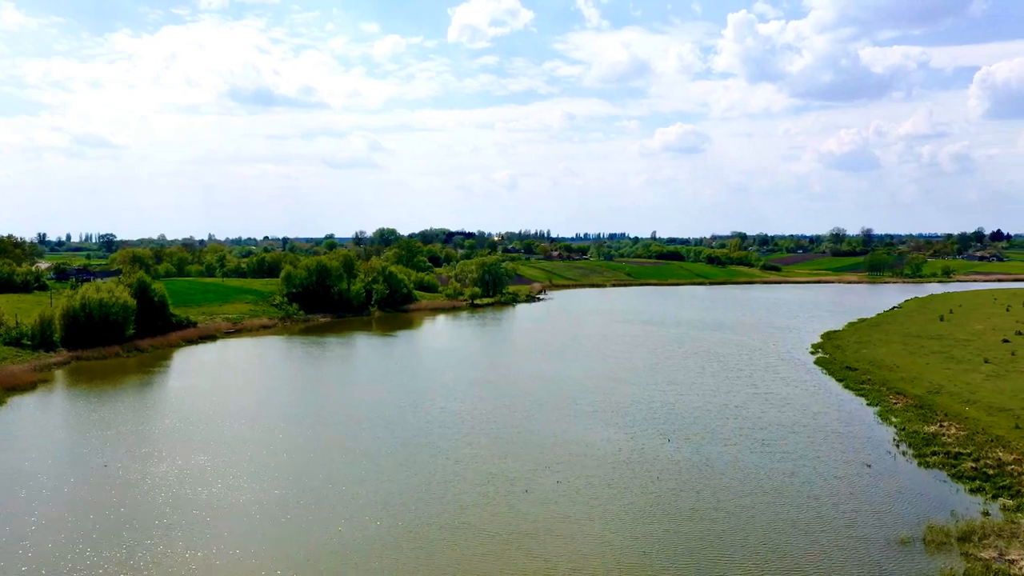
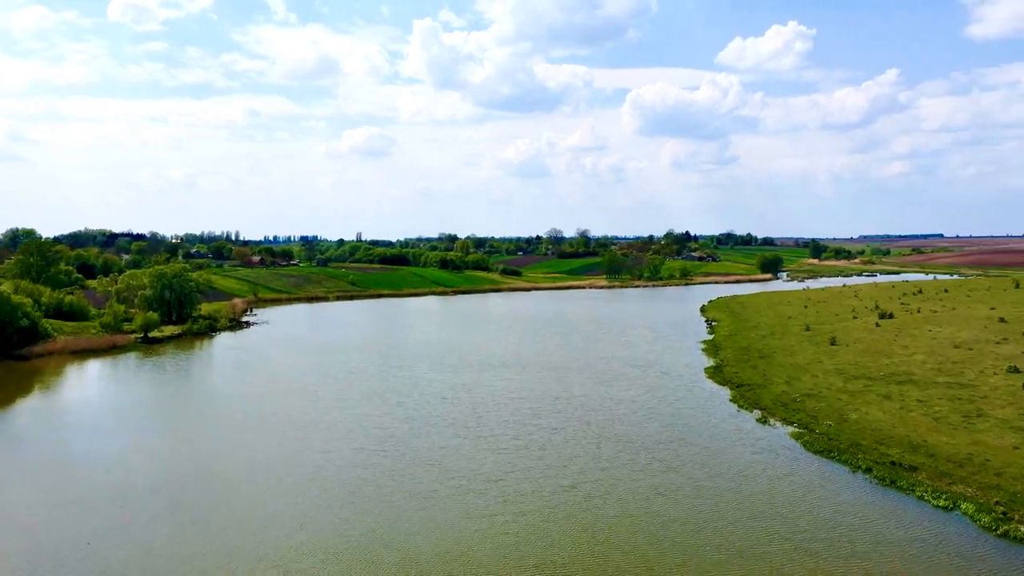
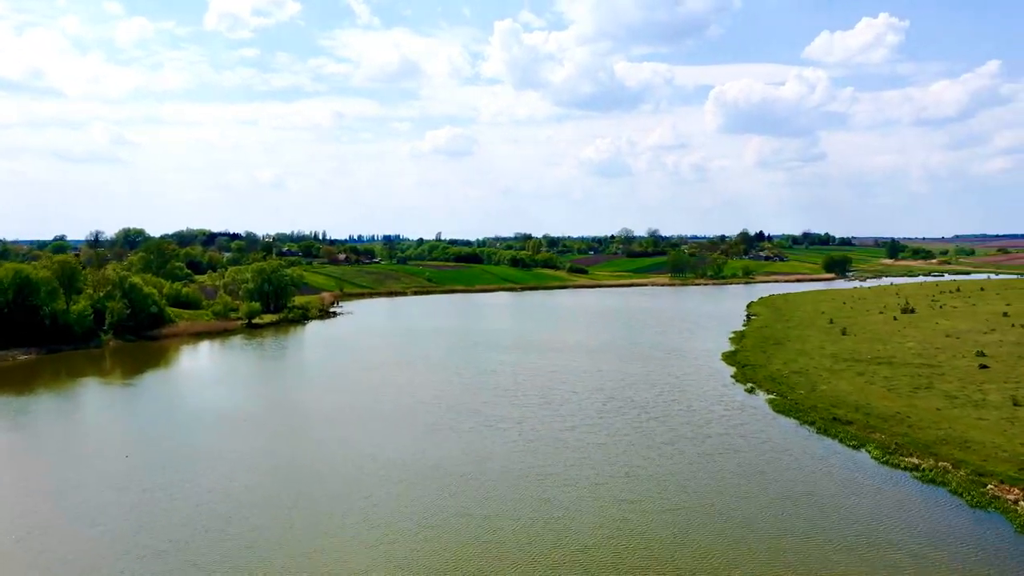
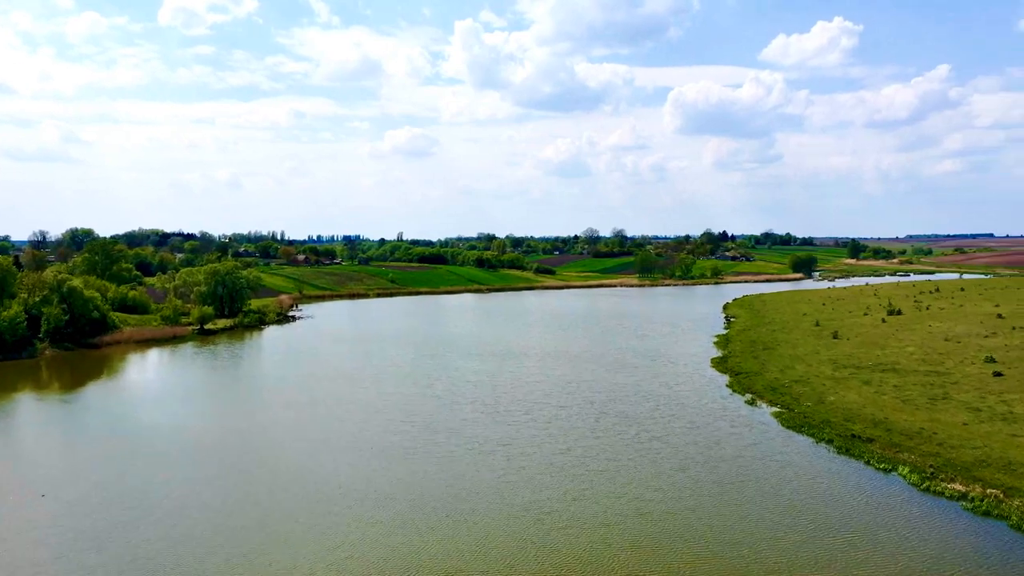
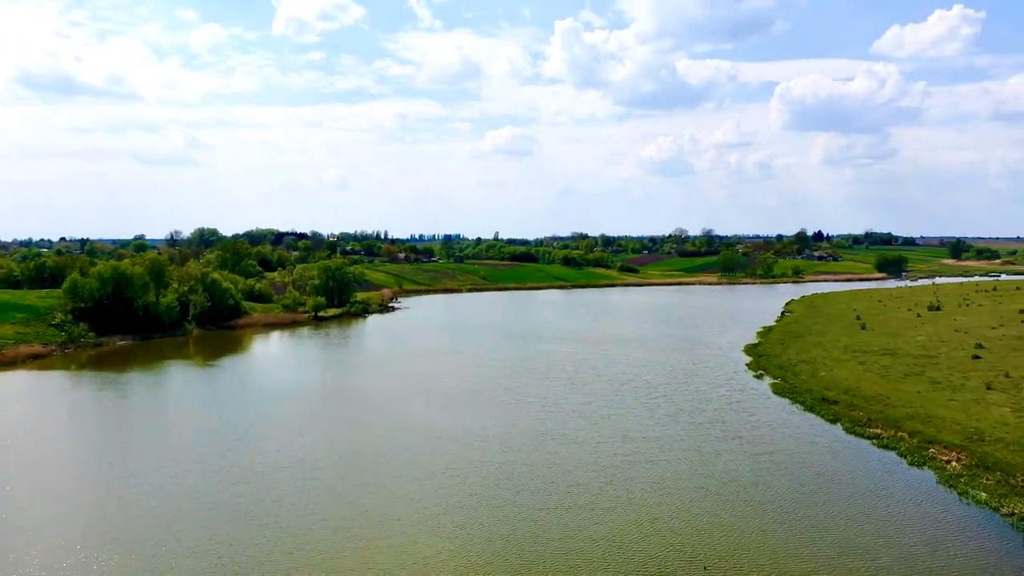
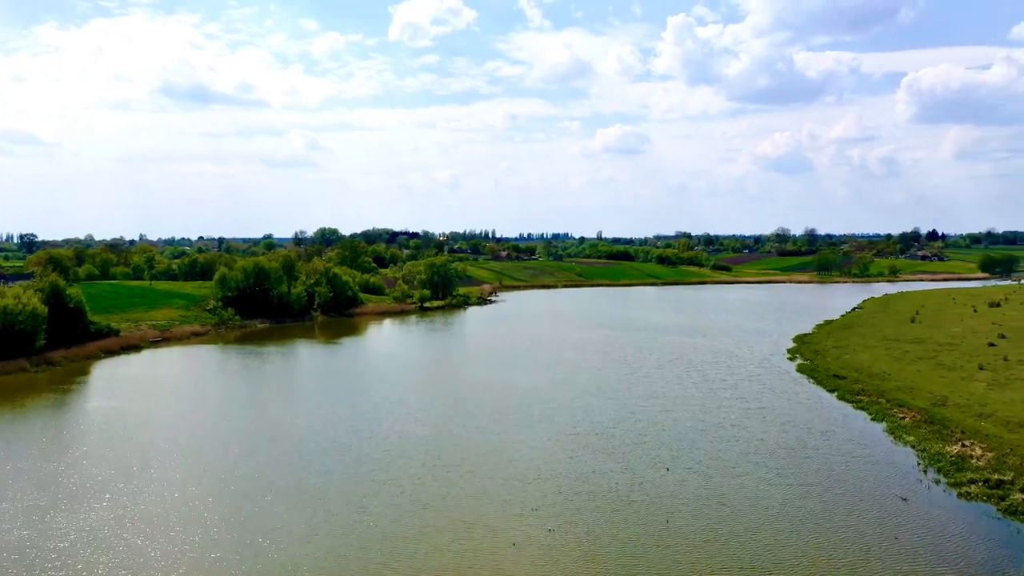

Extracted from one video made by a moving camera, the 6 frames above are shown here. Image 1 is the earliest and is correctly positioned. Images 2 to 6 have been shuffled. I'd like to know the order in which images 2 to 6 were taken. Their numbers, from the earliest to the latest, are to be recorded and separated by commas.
6, 5, 3, 4, 2
